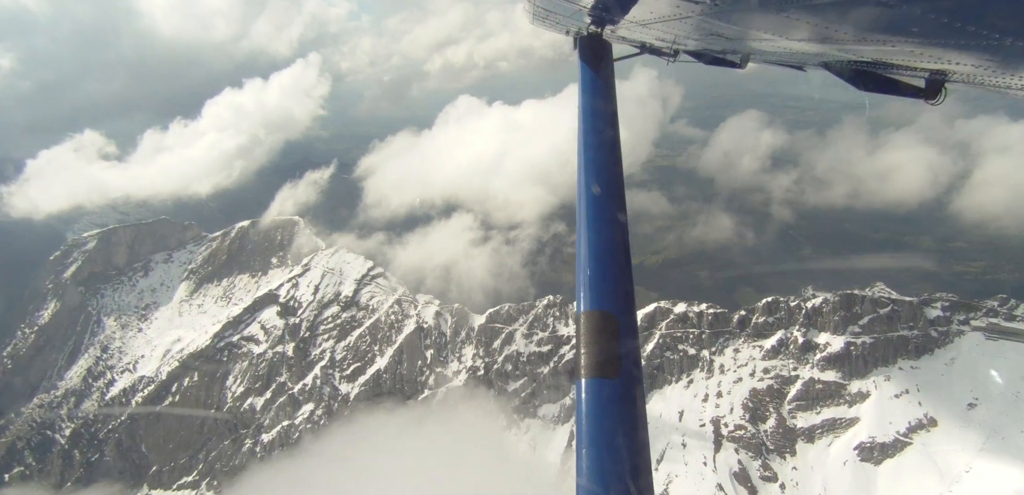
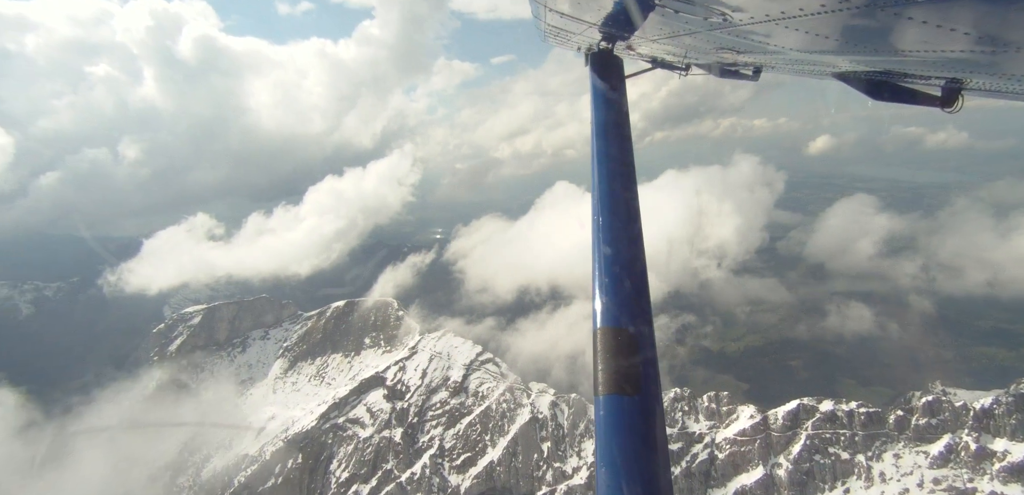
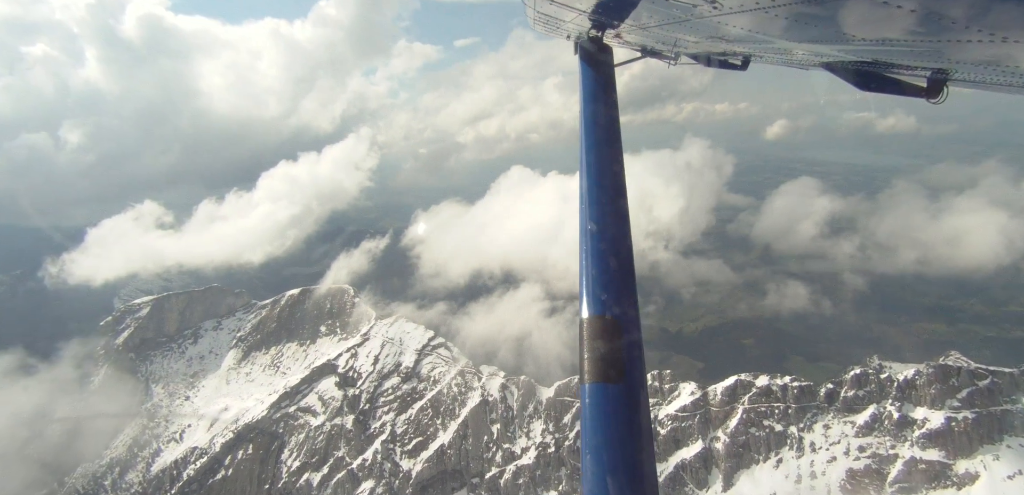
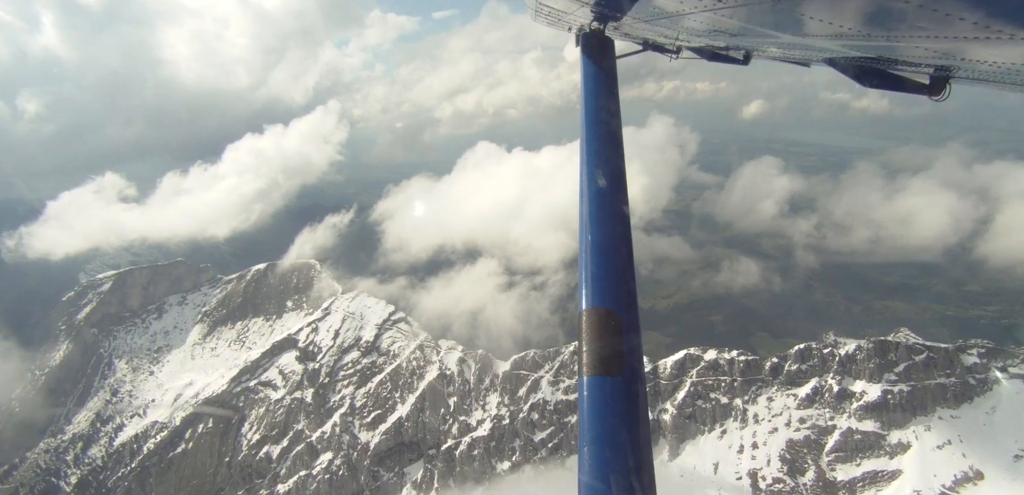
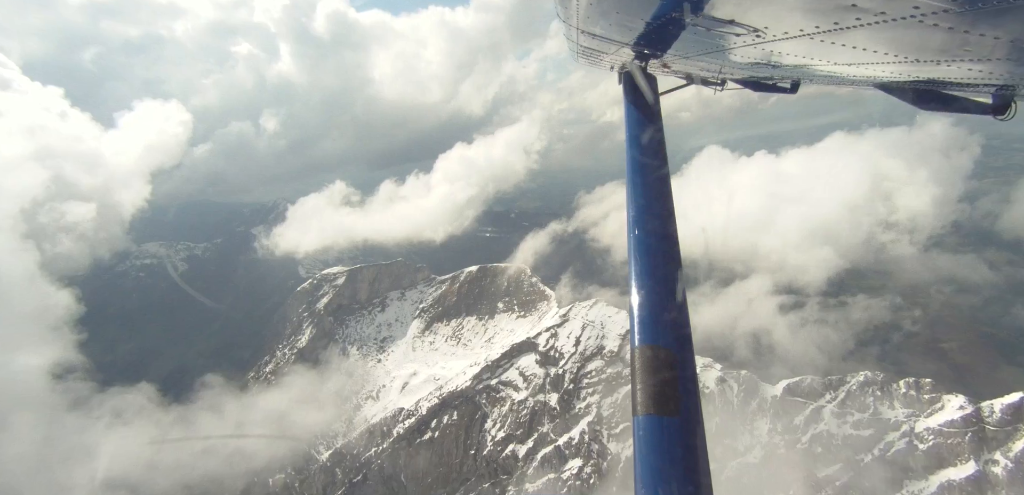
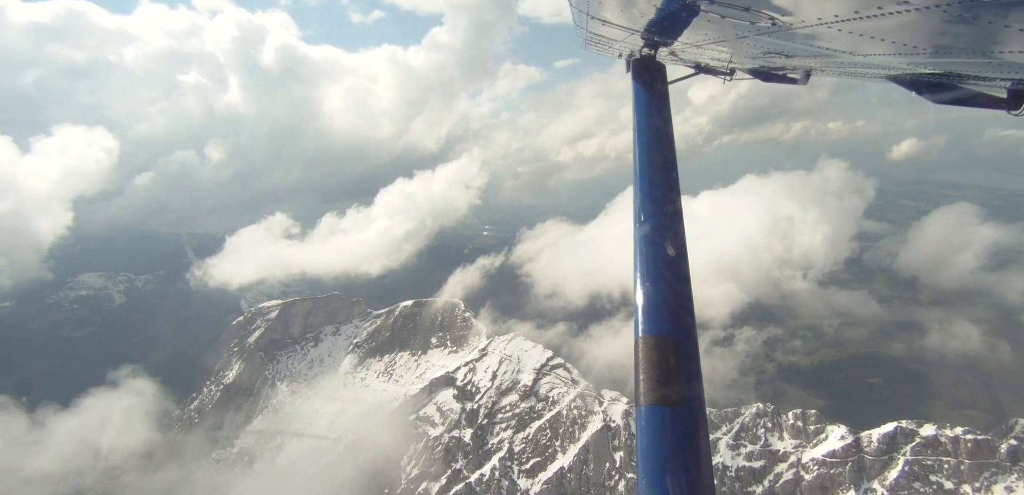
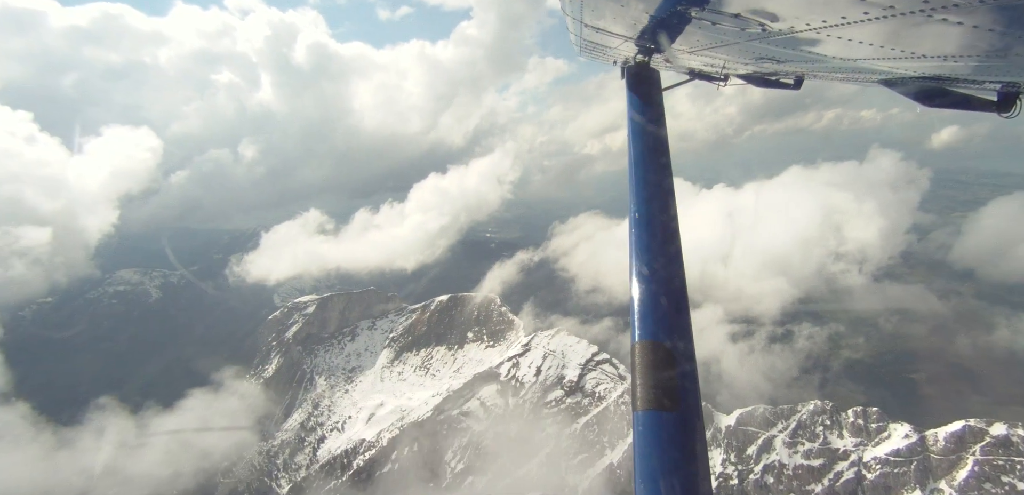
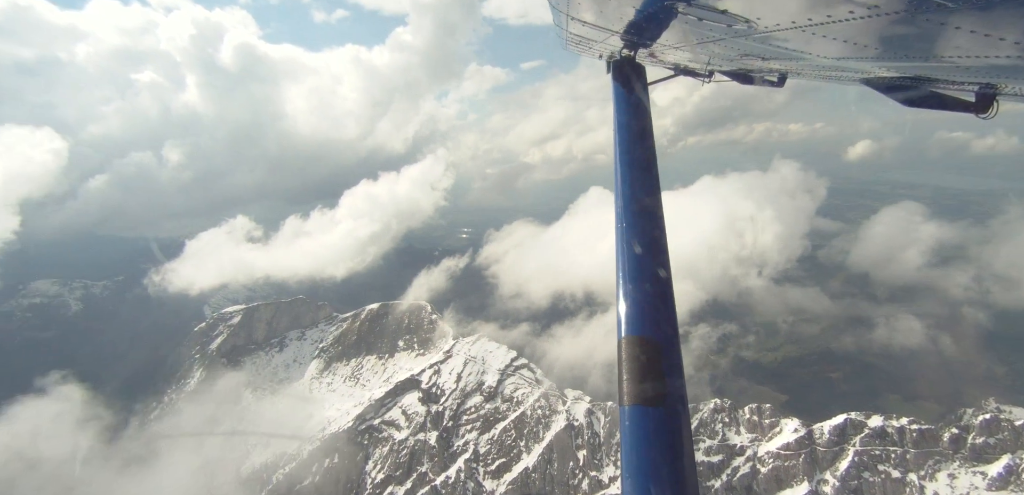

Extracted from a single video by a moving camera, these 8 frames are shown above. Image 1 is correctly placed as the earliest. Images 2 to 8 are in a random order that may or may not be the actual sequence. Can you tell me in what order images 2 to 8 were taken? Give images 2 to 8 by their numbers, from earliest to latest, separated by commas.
4, 3, 2, 8, 6, 7, 5
